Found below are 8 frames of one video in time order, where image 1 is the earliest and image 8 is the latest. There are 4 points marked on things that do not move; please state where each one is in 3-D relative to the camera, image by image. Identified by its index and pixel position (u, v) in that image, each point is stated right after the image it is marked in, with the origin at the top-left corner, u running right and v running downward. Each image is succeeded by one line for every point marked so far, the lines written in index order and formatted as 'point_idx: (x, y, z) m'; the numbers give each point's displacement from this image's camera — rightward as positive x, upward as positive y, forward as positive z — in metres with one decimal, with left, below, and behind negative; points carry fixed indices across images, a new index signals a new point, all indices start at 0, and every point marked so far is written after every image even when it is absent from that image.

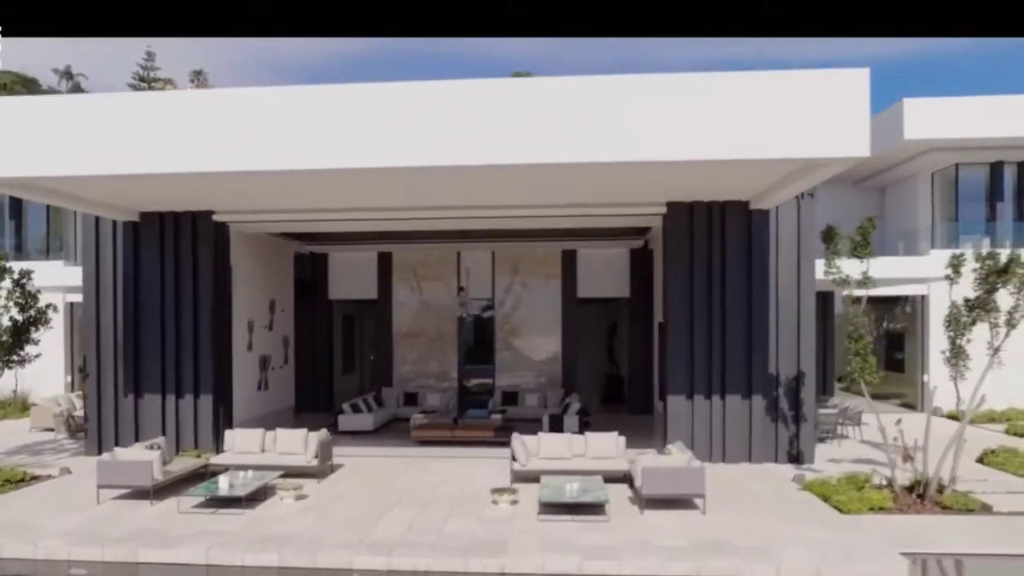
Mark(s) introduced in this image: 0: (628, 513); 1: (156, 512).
0: (+0.9, -1.9, +7.4) m
1: (-3.2, -2.0, +7.5) m
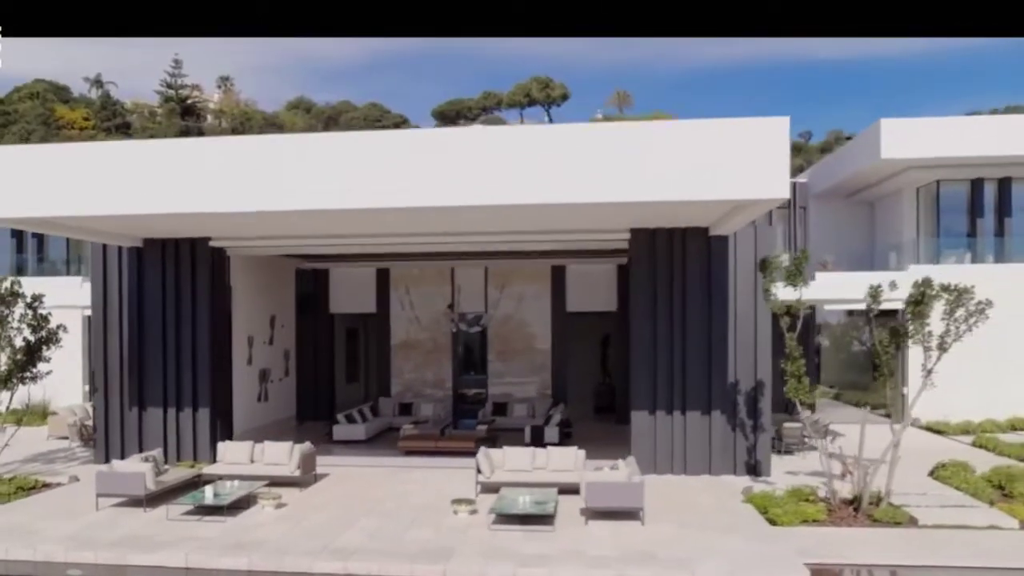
0: (+0.5, -2.2, +8.0) m
1: (-3.5, -2.3, +8.3) m
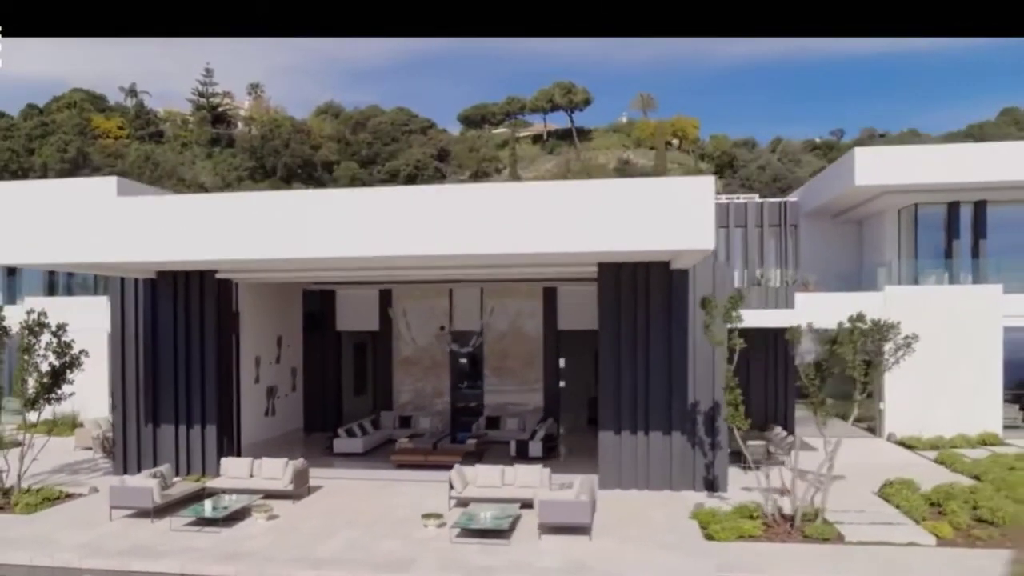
0: (+0.1, -2.6, +8.9) m
1: (-3.9, -2.6, +9.4) m
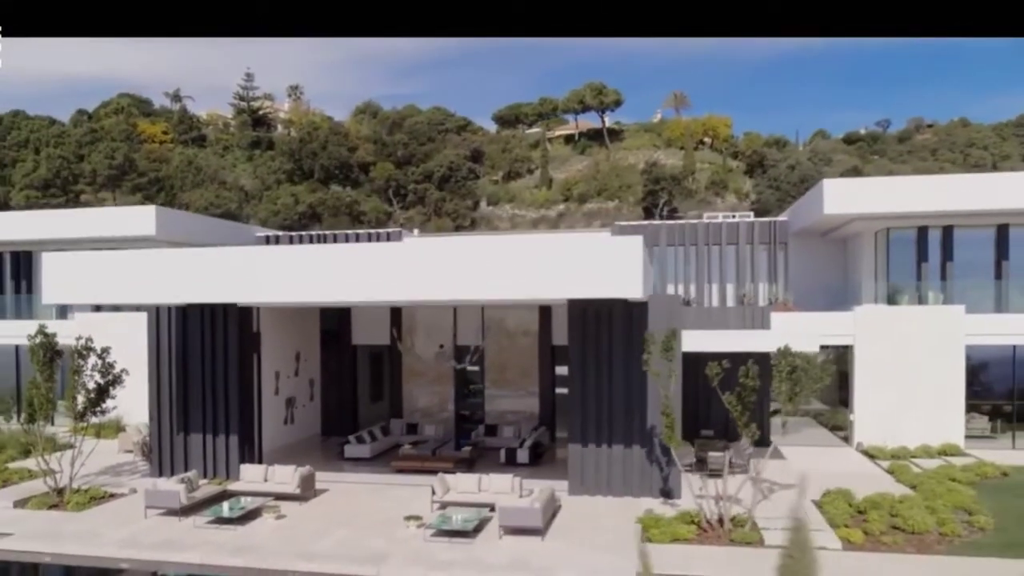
0: (-0.3, -3.0, +10.5) m
1: (-4.3, -3.1, +11.1) m
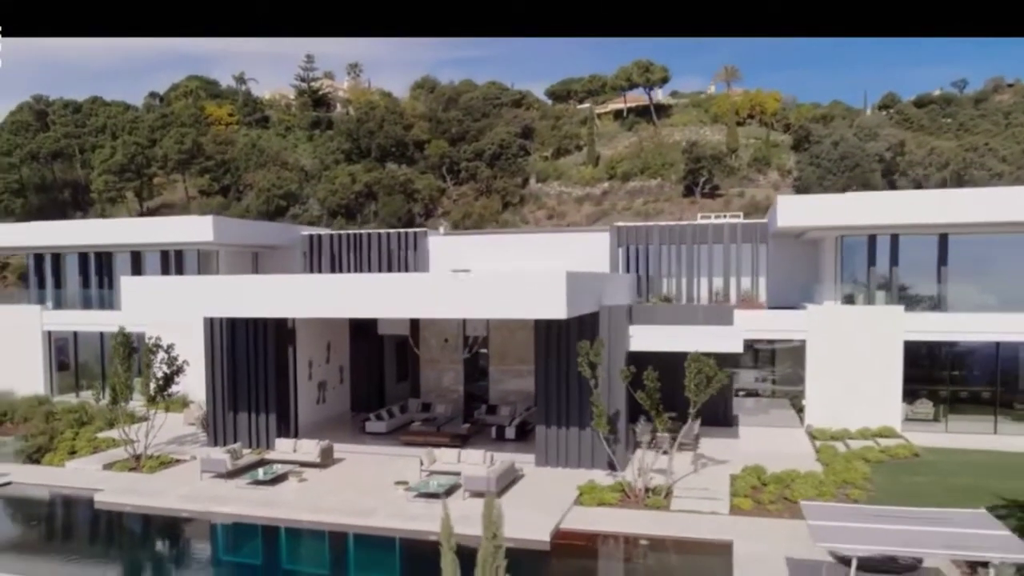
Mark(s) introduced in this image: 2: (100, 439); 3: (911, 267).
0: (-0.9, -3.3, +13.6) m
1: (-4.8, -3.4, +14.5) m
2: (-9.1, -3.3, +18.8) m
3: (+9.2, +0.5, +19.7) m
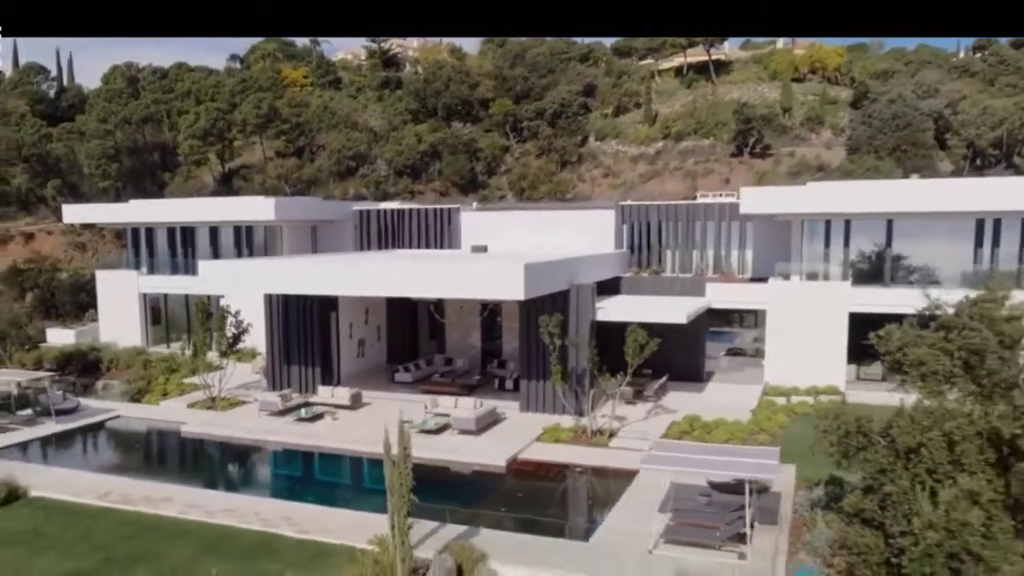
0: (-1.3, -3.0, +17.7) m
1: (-5.2, -3.0, +19.0) m
2: (-9.0, -2.6, +23.6) m
3: (+9.3, +1.1, +22.6) m
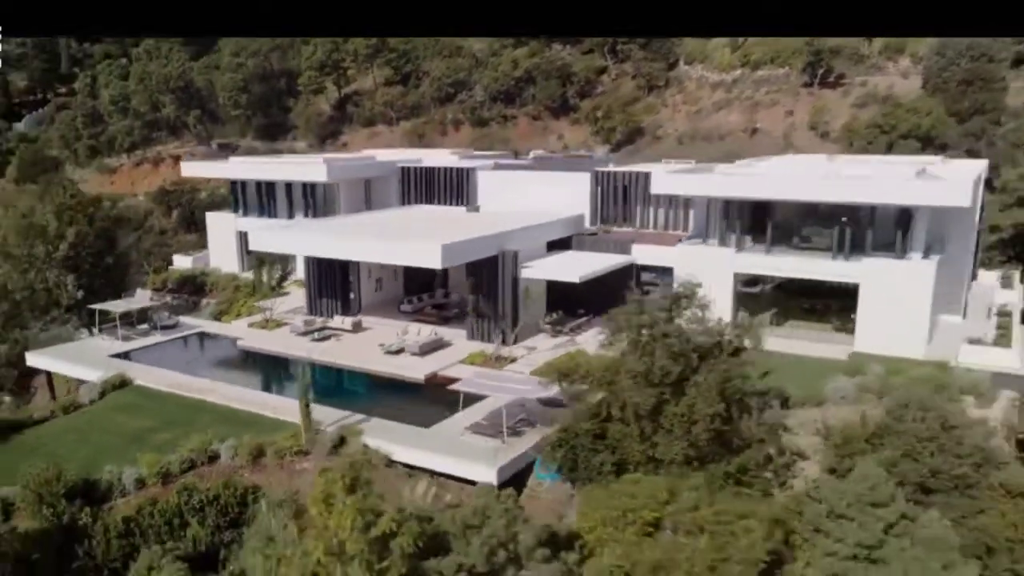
0: (-3.3, -2.0, +25.9) m
1: (-6.9, -1.7, +27.8) m
2: (-9.9, -0.7, +32.9) m
3: (+8.0, +2.2, +28.5) m
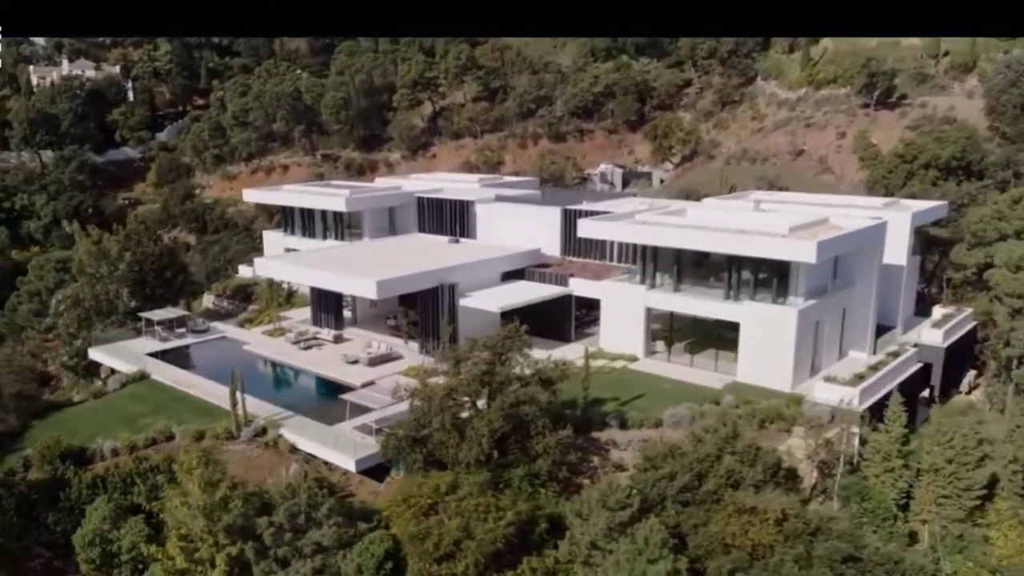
0: (-5.9, -2.9, +32.4) m
1: (-9.1, -2.5, +34.9) m
2: (-11.2, -1.3, +40.4) m
3: (+5.9, +1.0, +33.1) m
